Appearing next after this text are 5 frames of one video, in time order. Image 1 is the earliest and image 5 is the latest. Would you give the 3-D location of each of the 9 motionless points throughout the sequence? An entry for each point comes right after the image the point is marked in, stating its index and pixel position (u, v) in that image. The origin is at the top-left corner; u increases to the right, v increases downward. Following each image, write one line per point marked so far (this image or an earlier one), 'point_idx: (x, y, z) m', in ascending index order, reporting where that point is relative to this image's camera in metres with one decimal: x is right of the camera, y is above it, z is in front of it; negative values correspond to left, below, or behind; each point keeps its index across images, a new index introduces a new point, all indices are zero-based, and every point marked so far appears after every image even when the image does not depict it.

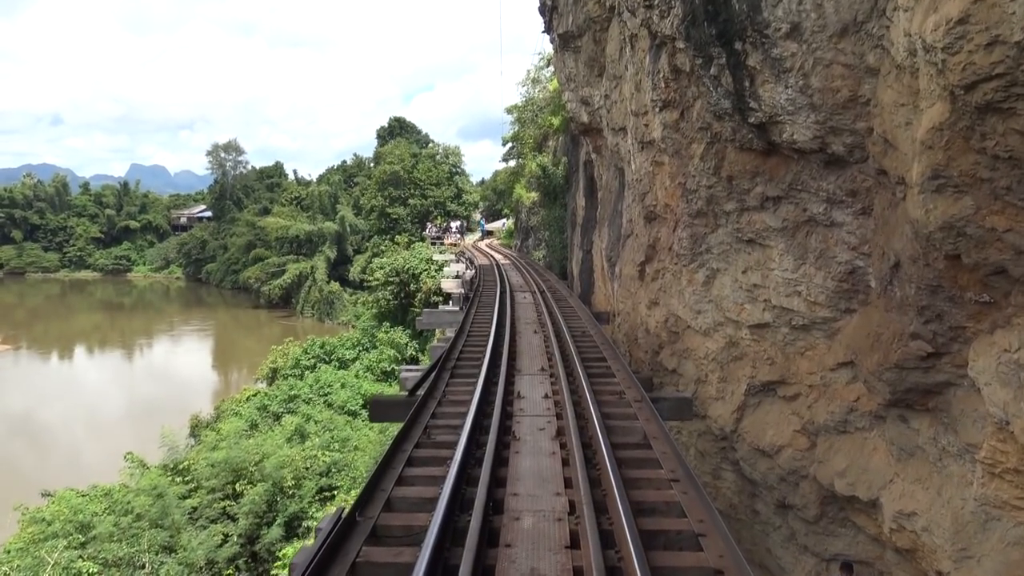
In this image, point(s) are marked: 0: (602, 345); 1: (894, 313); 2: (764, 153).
0: (+1.0, -0.7, +8.9) m
1: (+2.5, -0.2, +5.4) m
2: (+2.0, +1.0, +6.5) m
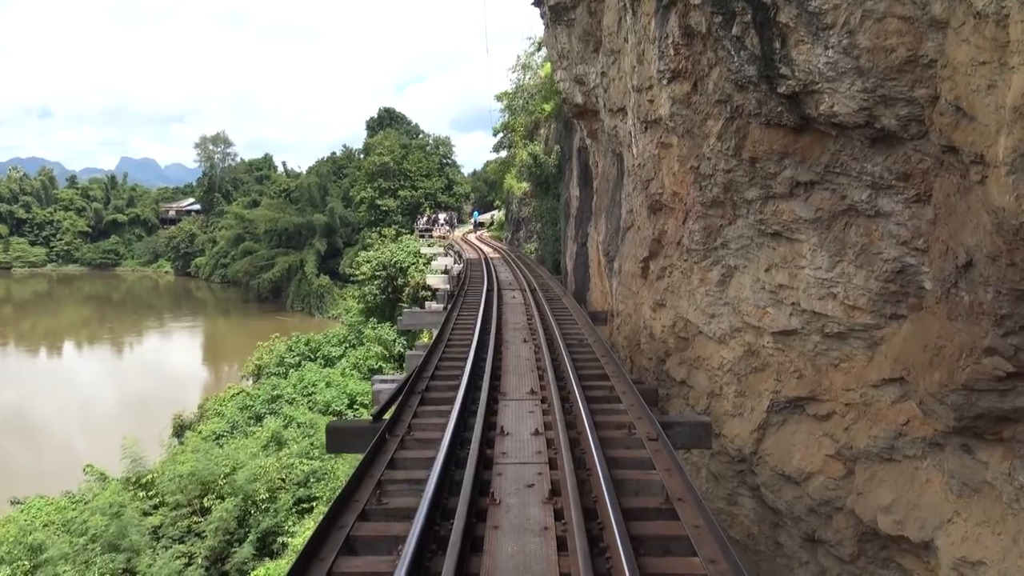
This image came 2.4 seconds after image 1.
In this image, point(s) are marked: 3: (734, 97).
0: (+0.8, -0.7, +7.9) m
1: (+2.4, -0.2, +4.5) m
2: (+1.8, +1.0, +5.5) m
3: (+1.6, +1.3, +5.9) m
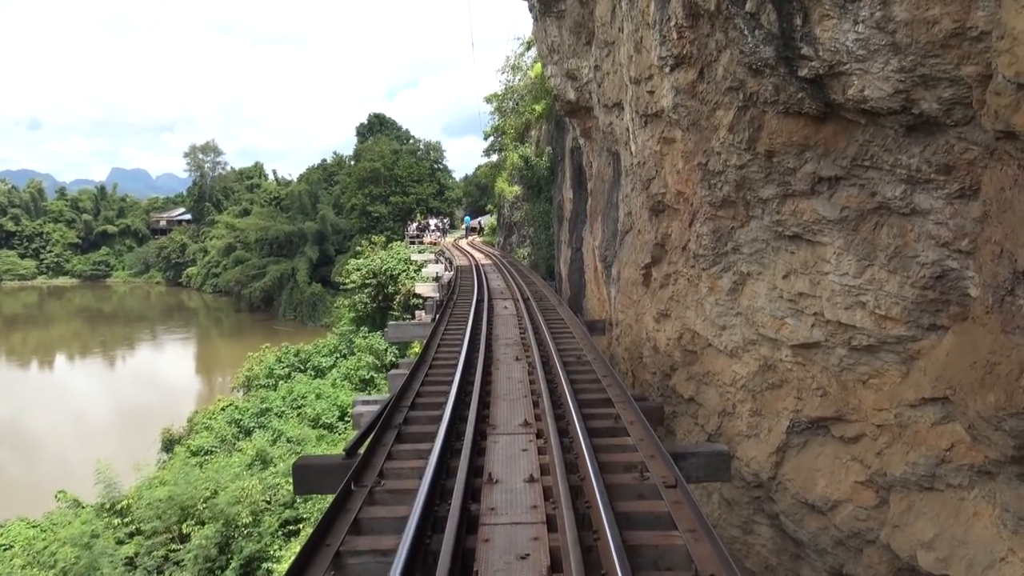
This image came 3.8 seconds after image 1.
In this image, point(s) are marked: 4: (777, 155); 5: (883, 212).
0: (+0.8, -0.8, +7.2) m
1: (+2.3, -0.2, +3.9) m
2: (+1.8, +1.0, +4.9) m
3: (+1.5, +1.3, +5.3) m
4: (+1.7, +0.8, +5.3) m
5: (+2.1, +0.4, +4.7) m
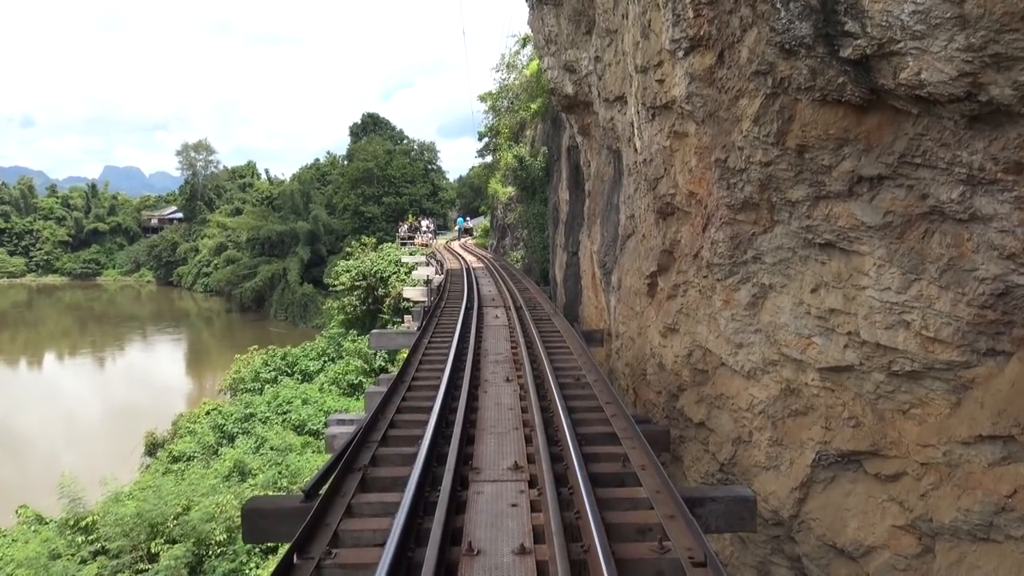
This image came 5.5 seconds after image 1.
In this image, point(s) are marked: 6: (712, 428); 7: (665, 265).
0: (+0.7, -0.8, +6.6) m
1: (+2.3, -0.3, +3.2) m
2: (+1.7, +0.9, +4.2) m
3: (+1.4, +1.2, +4.6) m
4: (+1.6, +0.8, +4.6) m
5: (+2.0, +0.3, +4.0) m
6: (+1.4, -1.0, +6.0) m
7: (+1.2, +0.2, +6.9) m
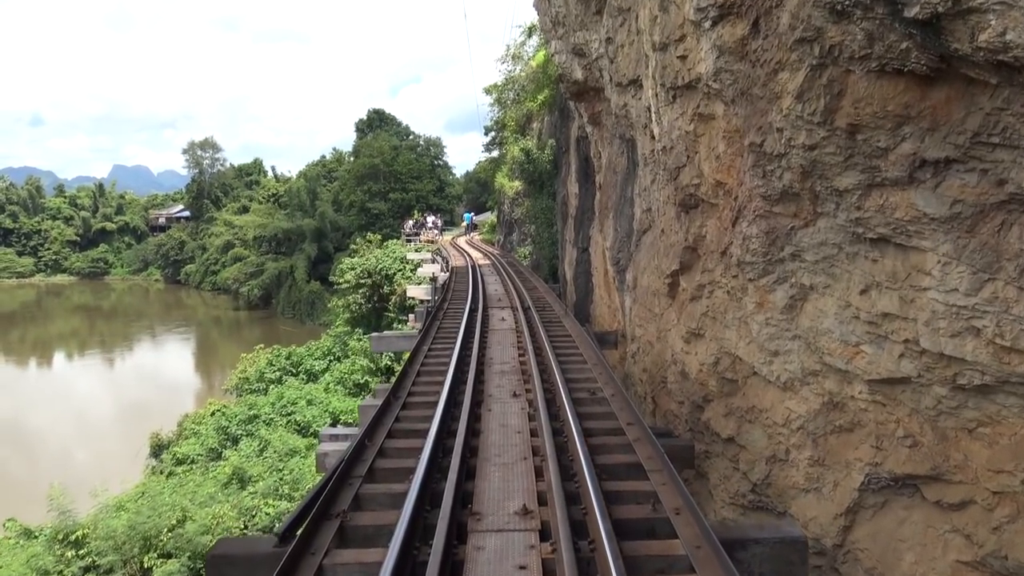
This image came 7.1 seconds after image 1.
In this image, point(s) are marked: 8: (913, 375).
0: (+0.8, -0.8, +6.0) m
1: (+2.3, -0.3, +2.6) m
2: (+1.7, +0.9, +3.7) m
3: (+1.4, +1.2, +4.0) m
4: (+1.6, +0.7, +4.0) m
5: (+2.0, +0.3, +3.4) m
6: (+1.5, -1.0, +5.4) m
7: (+1.3, +0.2, +6.3) m
8: (+1.9, -0.4, +4.0) m
